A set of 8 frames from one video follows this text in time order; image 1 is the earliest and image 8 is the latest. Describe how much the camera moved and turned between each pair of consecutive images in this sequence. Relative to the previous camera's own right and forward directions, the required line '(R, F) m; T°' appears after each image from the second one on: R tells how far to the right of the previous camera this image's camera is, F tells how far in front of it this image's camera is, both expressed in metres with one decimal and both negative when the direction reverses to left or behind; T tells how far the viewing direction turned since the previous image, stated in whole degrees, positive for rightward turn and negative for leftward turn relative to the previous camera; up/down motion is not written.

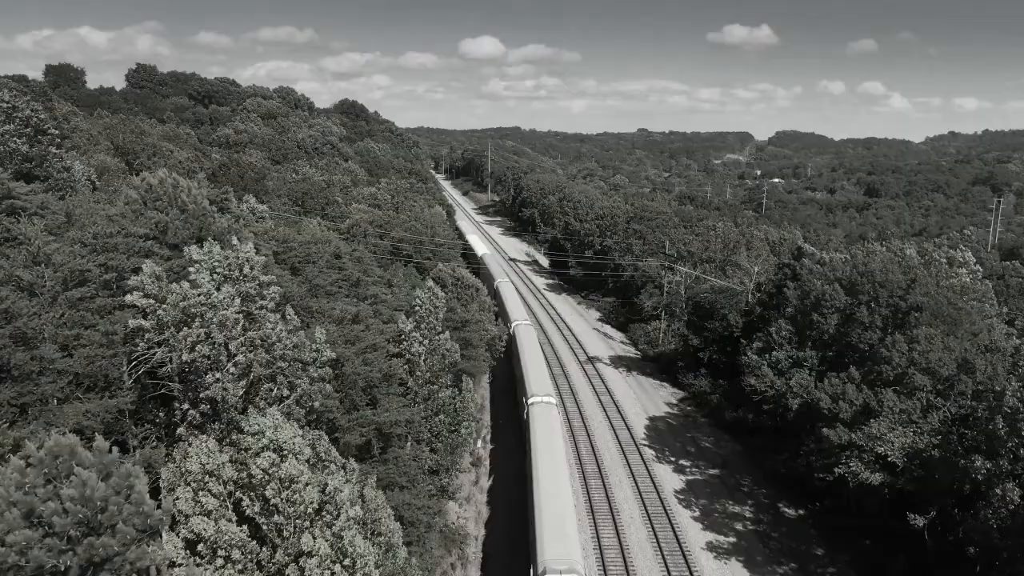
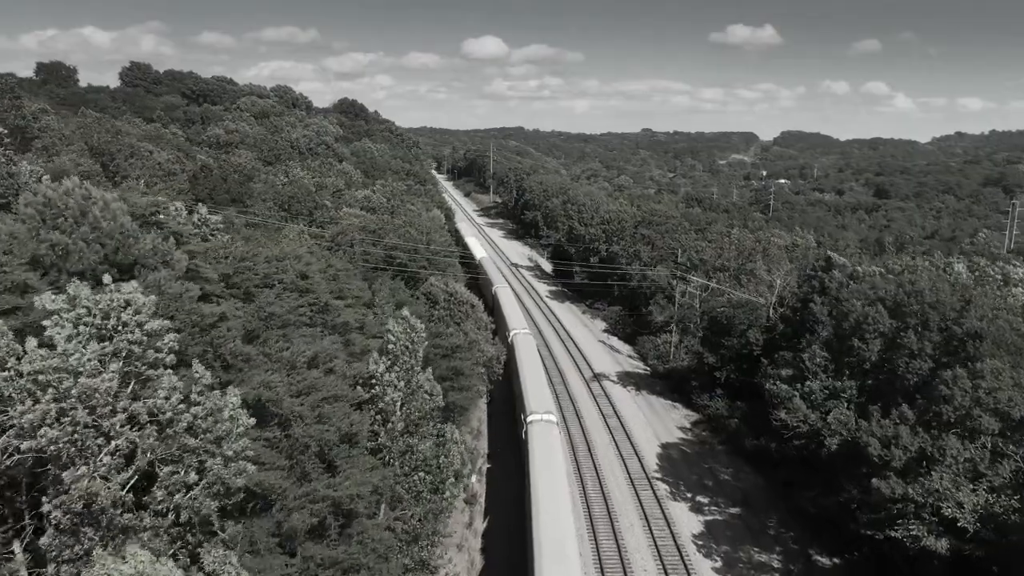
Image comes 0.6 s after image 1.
(+0.2, +3.2) m; 0°
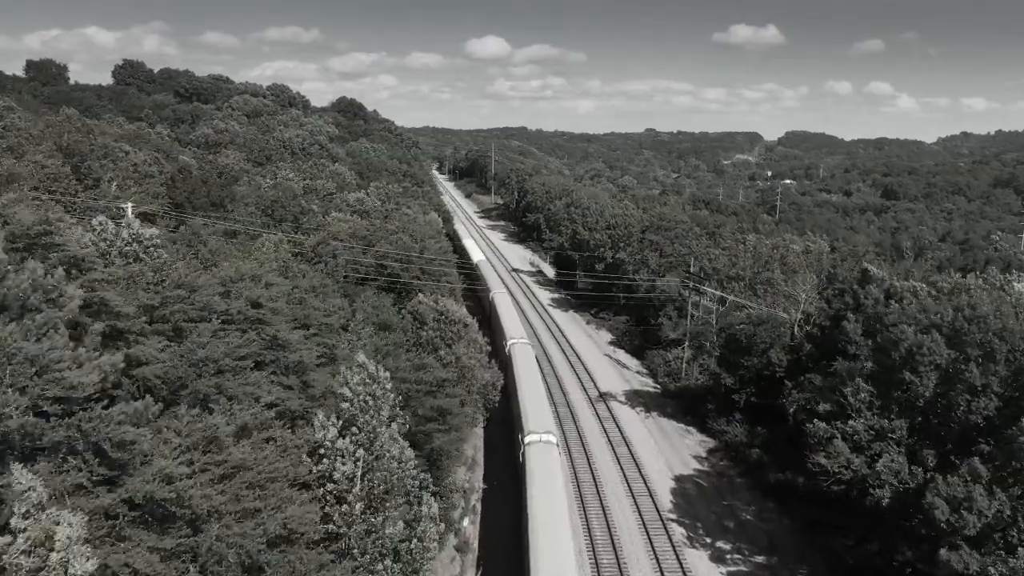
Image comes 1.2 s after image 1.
(+0.2, +3.2) m; 0°
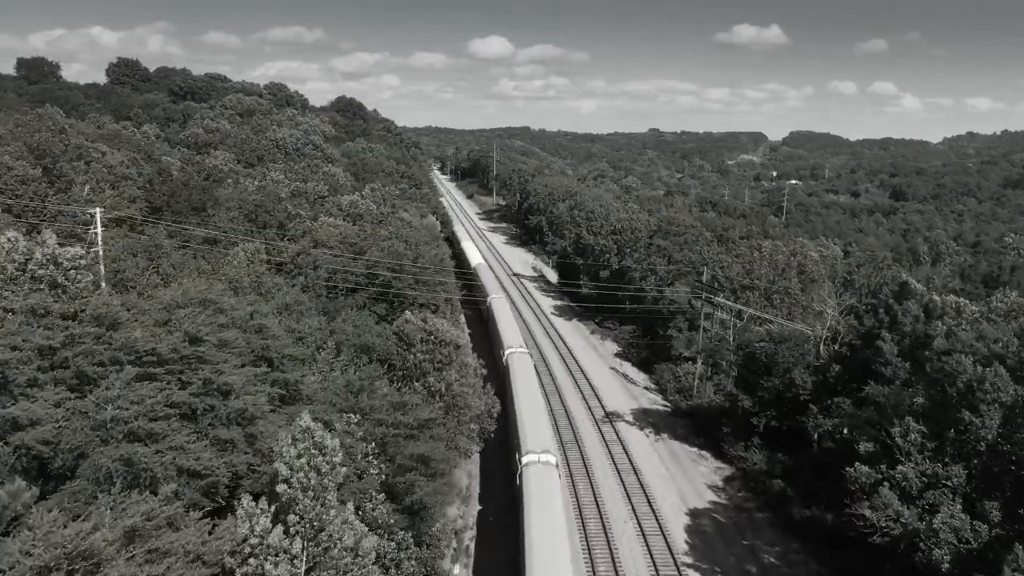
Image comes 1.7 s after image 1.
(+0.2, +2.8) m; 0°
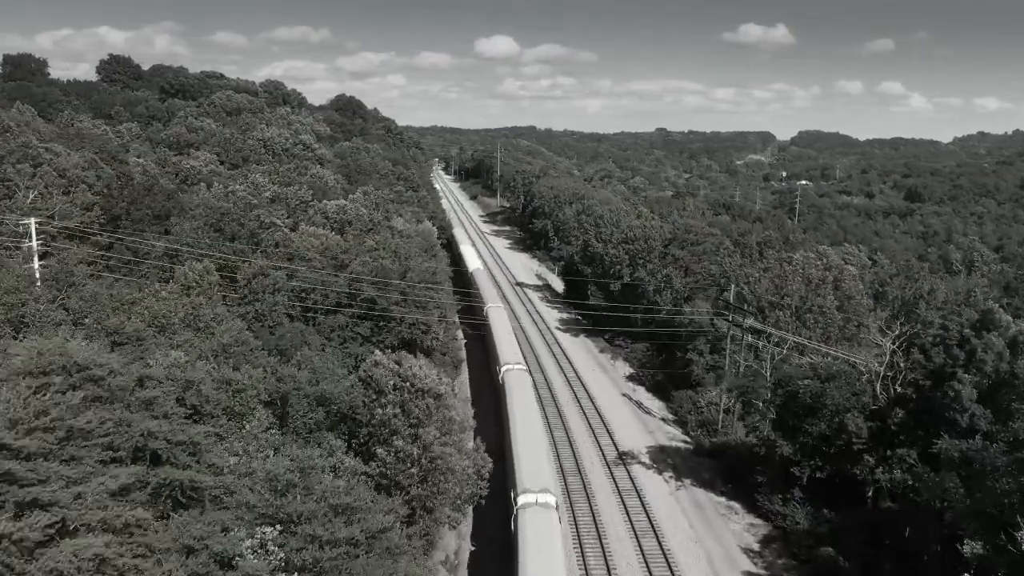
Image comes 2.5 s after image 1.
(+0.3, +4.6) m; 0°
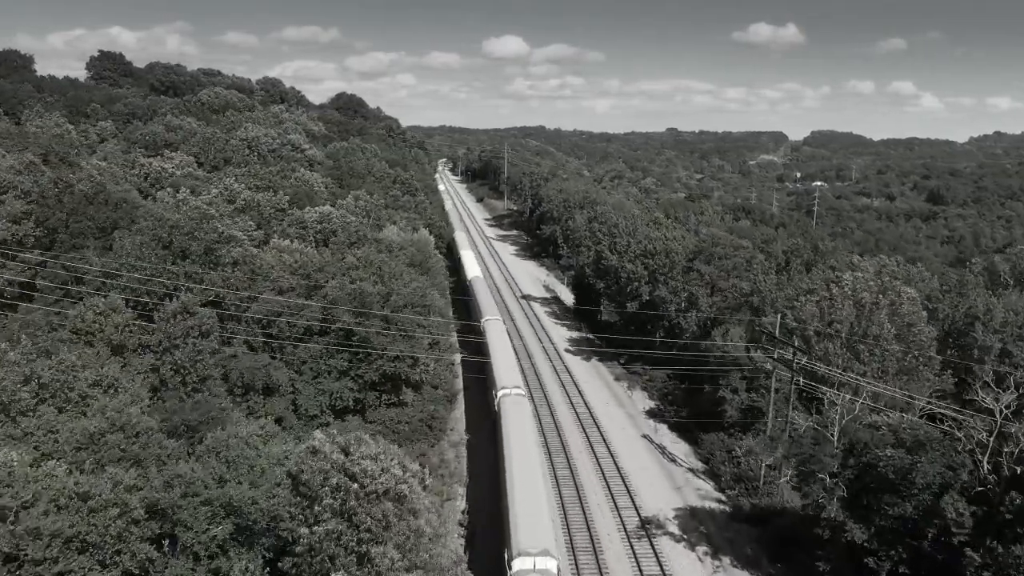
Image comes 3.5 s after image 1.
(+0.3, +5.5) m; -1°
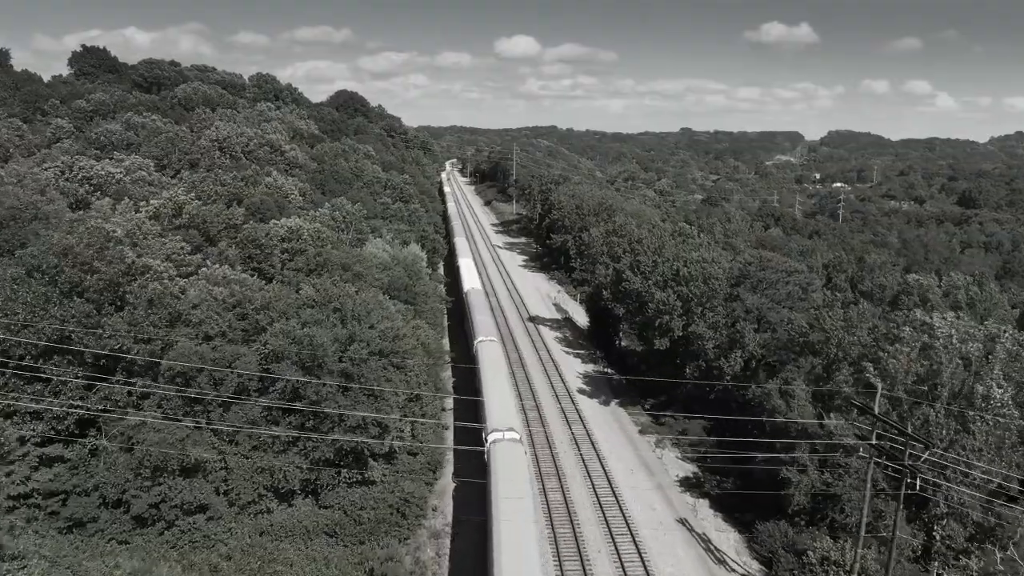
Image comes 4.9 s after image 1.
(+0.4, +7.6) m; -1°
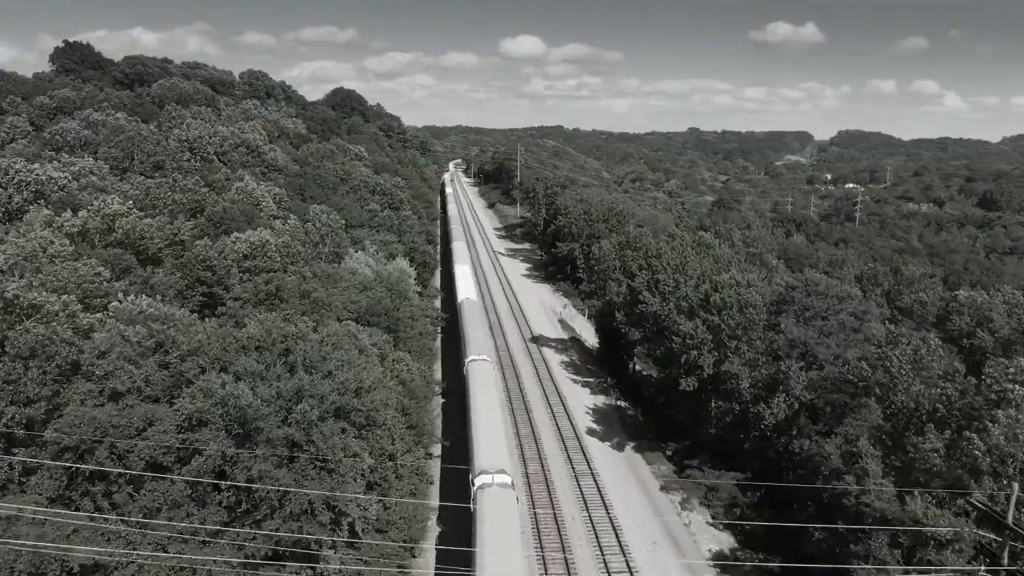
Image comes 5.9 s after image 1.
(+0.3, +5.5) m; 0°
